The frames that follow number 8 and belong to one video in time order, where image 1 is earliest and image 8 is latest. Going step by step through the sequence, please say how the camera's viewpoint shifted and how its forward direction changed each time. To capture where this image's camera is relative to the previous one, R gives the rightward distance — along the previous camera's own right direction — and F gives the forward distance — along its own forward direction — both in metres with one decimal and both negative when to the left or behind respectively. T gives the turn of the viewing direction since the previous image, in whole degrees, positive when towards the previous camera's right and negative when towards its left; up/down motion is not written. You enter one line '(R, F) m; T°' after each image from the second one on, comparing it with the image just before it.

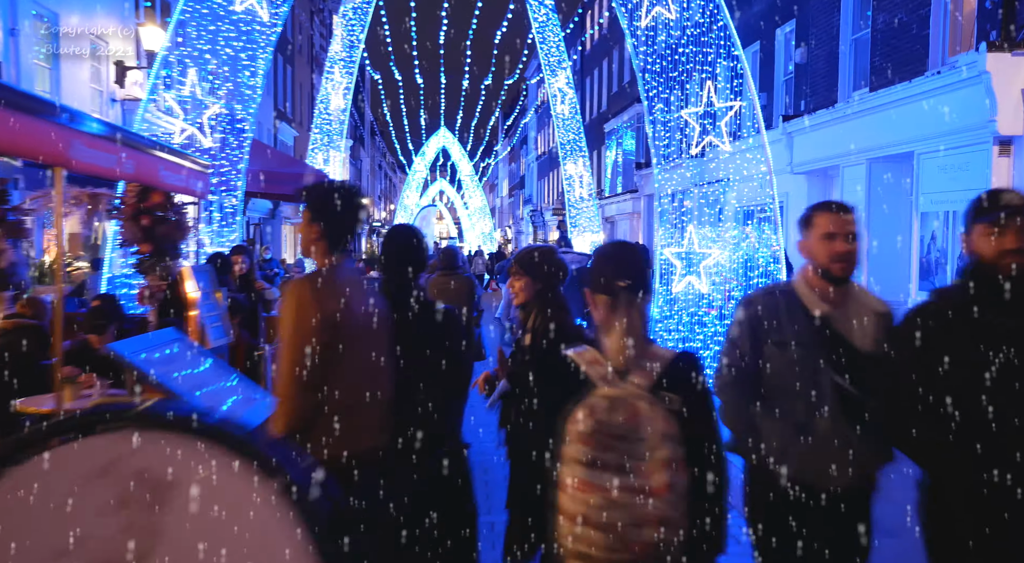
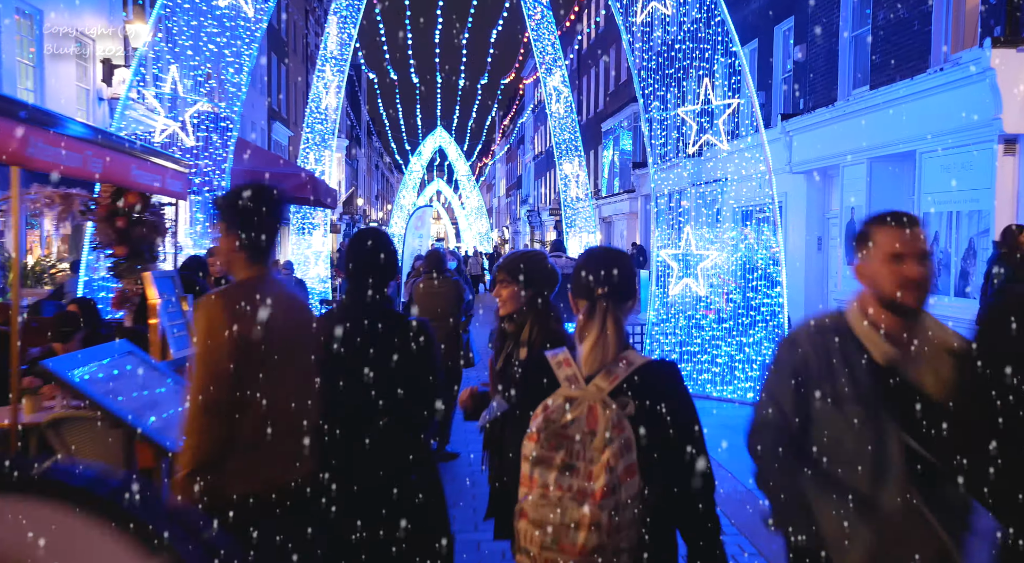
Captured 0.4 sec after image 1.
(+0.1, +0.2) m; 0°
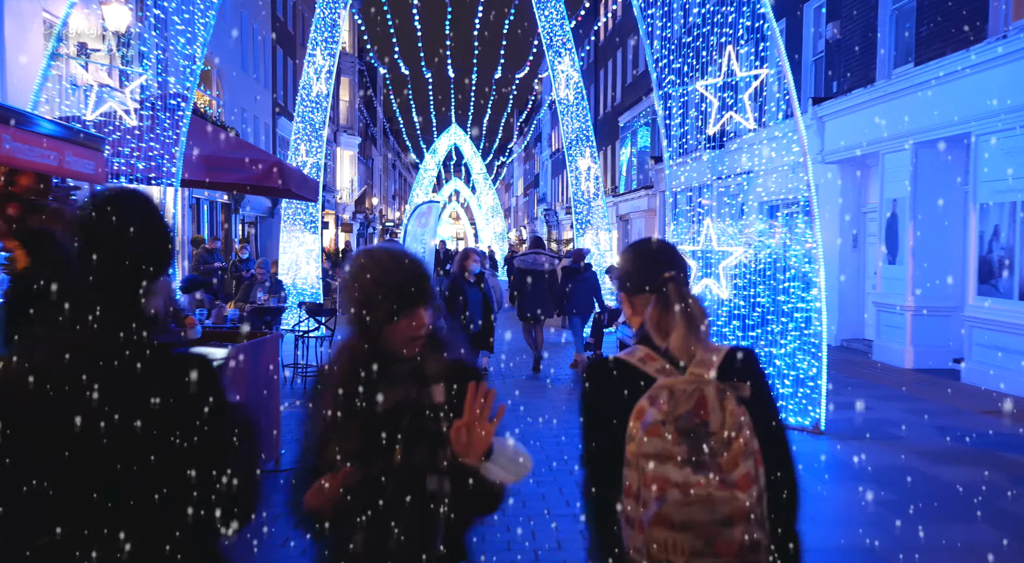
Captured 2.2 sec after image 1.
(+0.3, +0.9) m; -2°
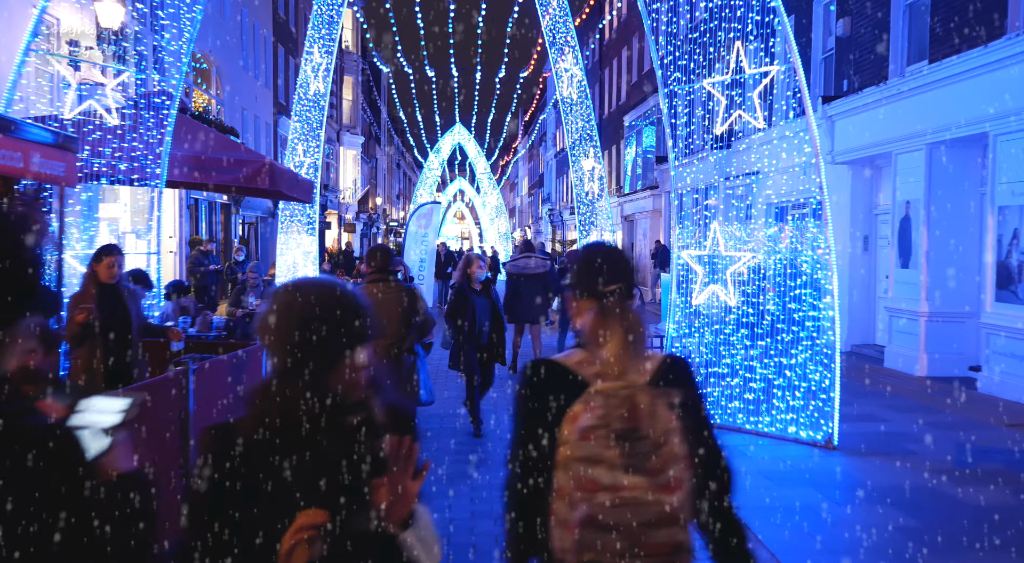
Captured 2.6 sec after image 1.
(+0.1, +0.3) m; 0°
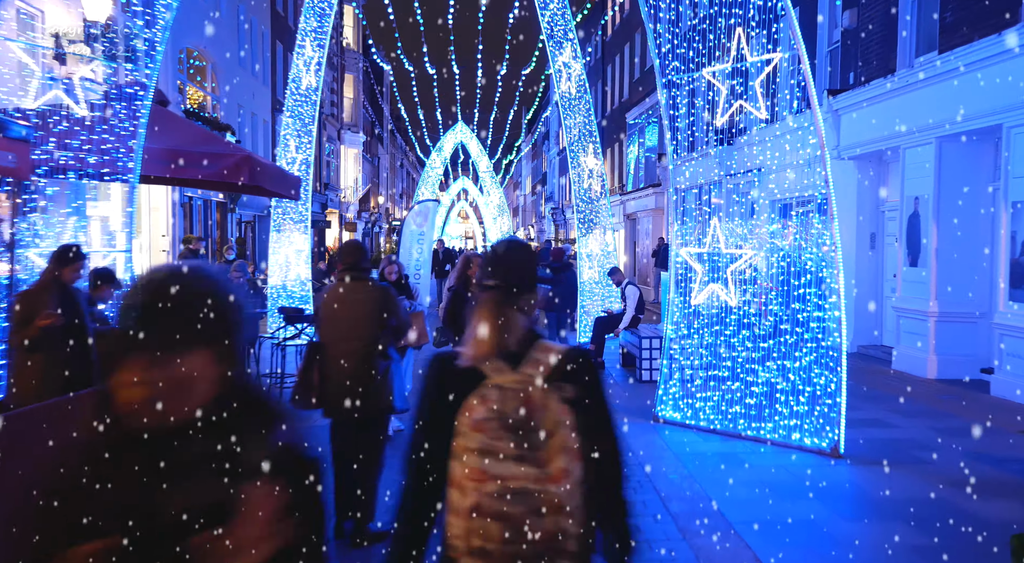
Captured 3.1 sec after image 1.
(+0.1, +0.3) m; 0°
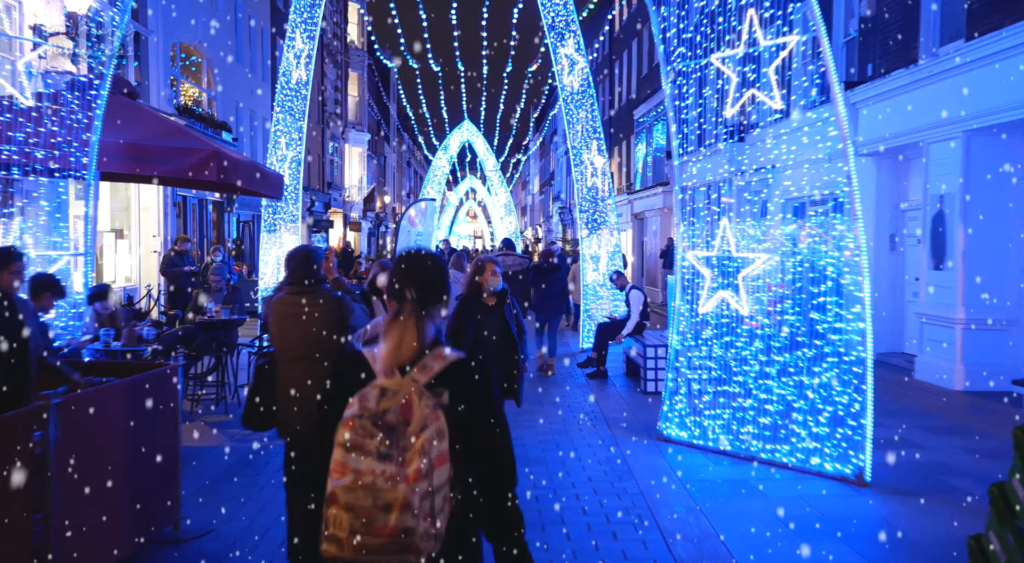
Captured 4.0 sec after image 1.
(+0.2, +0.5) m; -1°
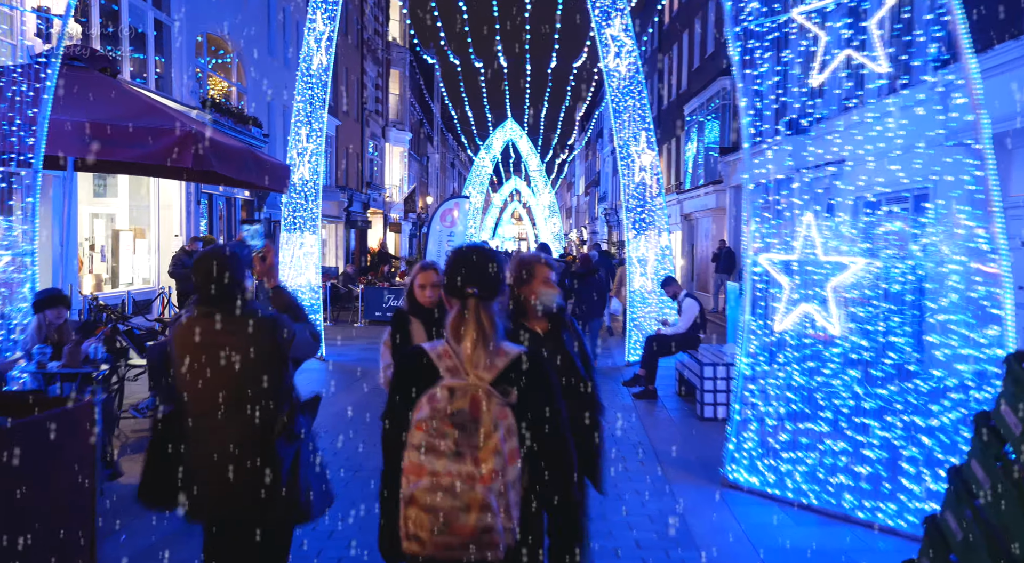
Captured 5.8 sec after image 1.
(+0.1, +1.1) m; -4°
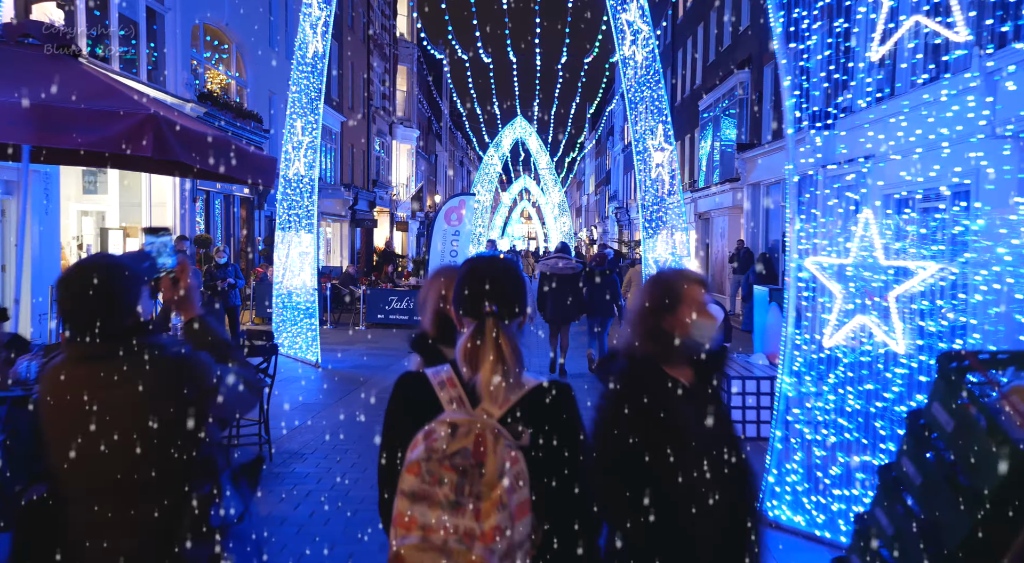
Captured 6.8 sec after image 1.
(0.0, +0.6) m; -1°
